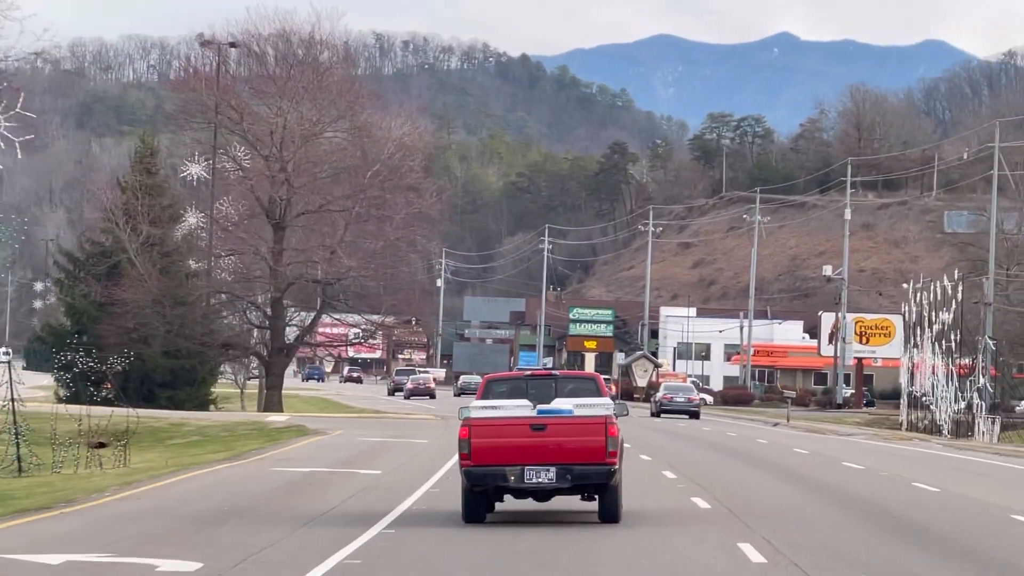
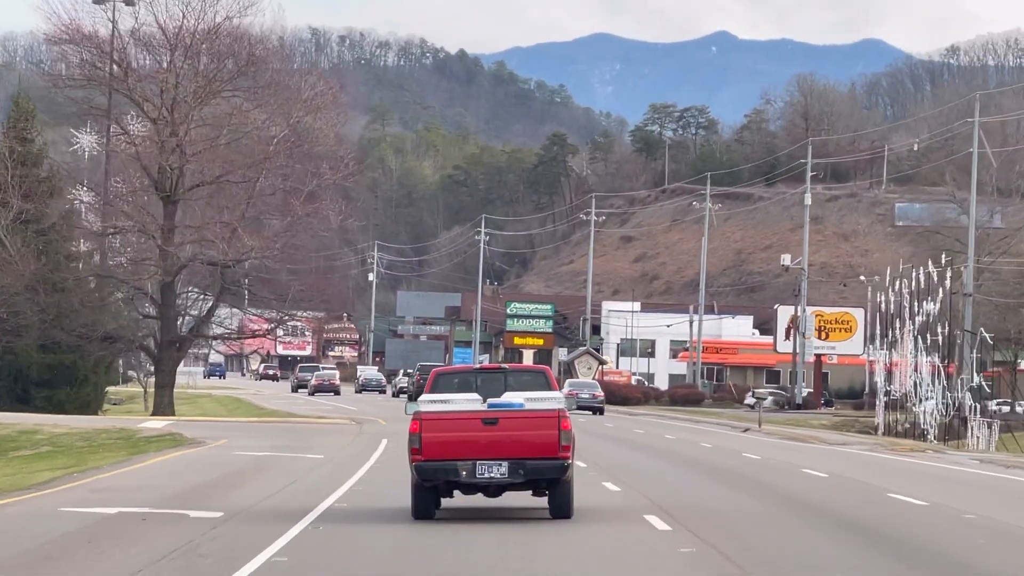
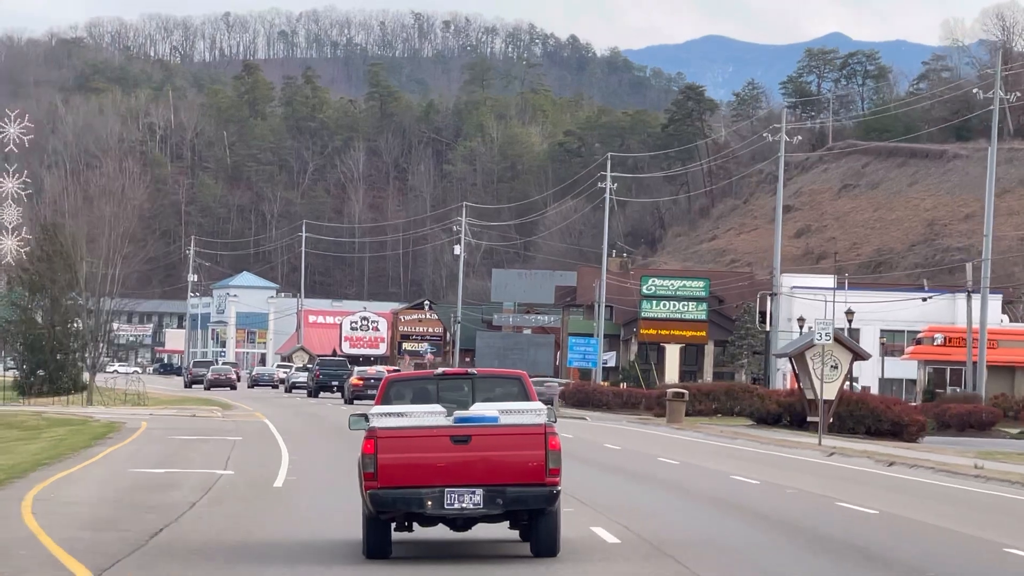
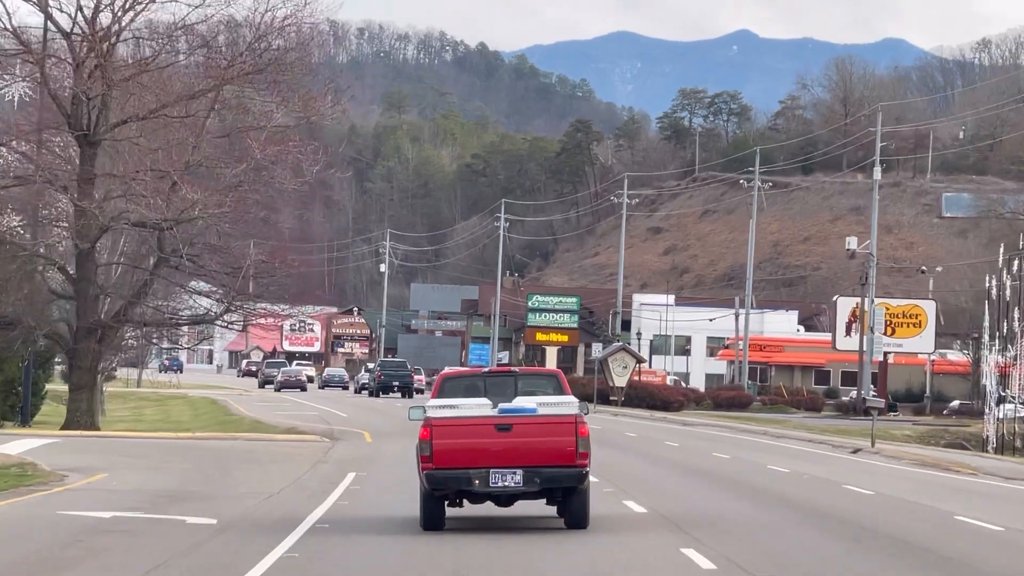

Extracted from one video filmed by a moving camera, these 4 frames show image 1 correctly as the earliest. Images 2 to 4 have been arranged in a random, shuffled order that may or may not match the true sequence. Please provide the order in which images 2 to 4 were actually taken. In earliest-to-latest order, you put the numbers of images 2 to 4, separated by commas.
2, 4, 3
